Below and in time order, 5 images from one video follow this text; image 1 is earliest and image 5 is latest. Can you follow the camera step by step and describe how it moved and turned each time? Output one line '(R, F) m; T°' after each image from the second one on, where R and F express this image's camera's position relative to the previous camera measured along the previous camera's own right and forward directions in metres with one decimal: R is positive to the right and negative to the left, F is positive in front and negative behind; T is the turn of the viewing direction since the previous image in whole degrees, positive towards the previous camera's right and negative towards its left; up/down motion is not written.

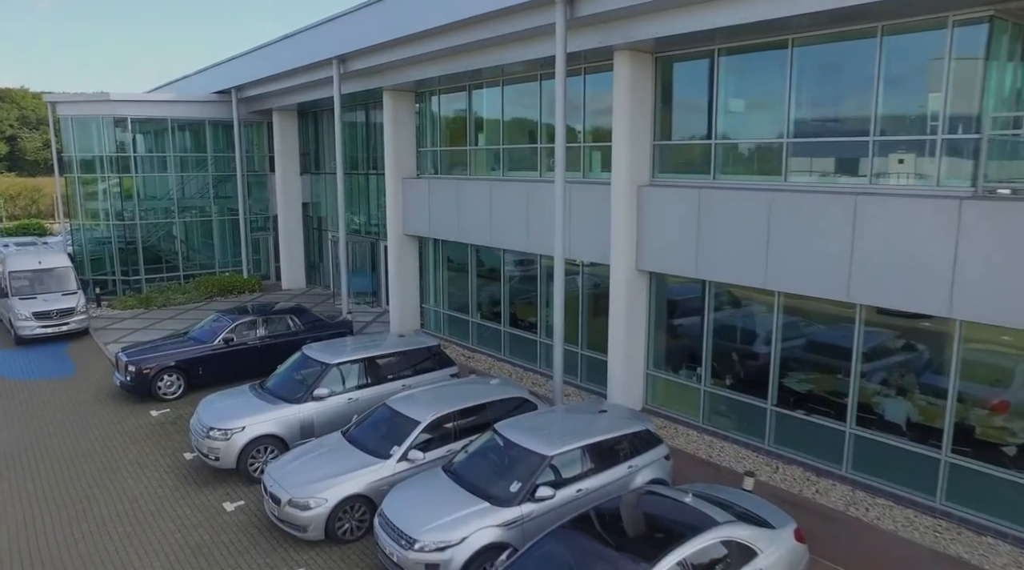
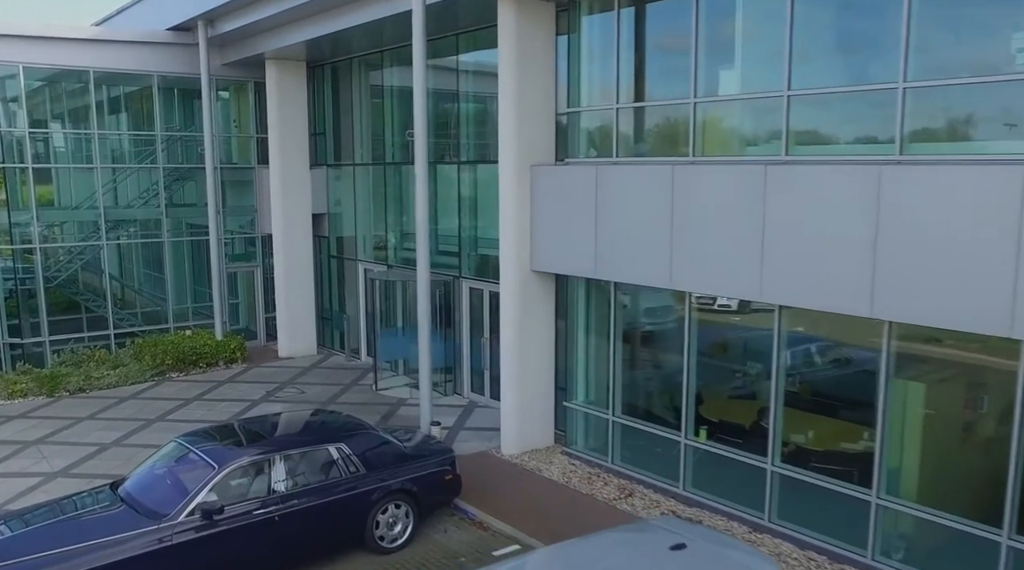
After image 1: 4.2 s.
(-3.6, +9.5) m; +4°
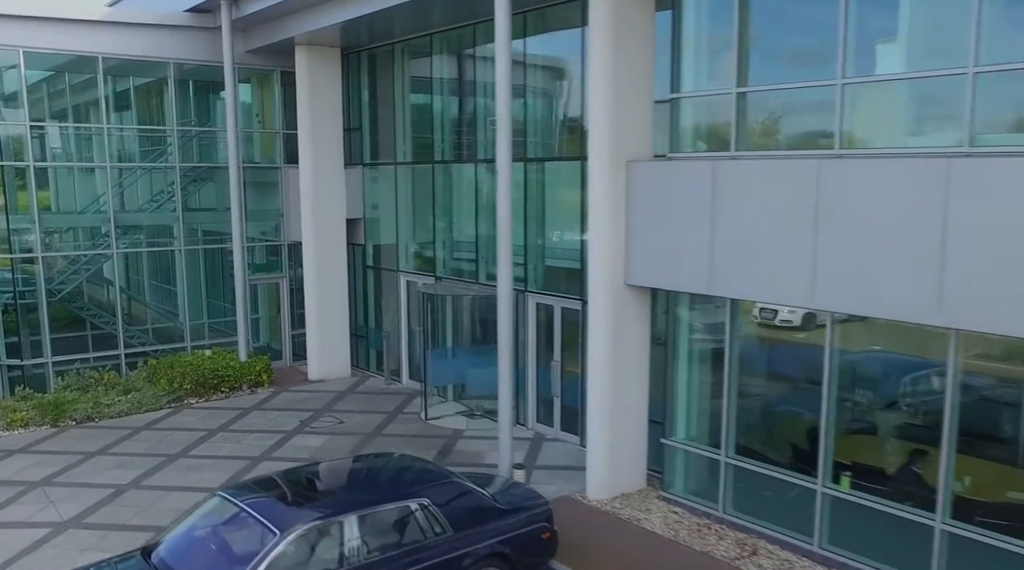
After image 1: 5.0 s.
(-1.1, +1.6) m; +1°
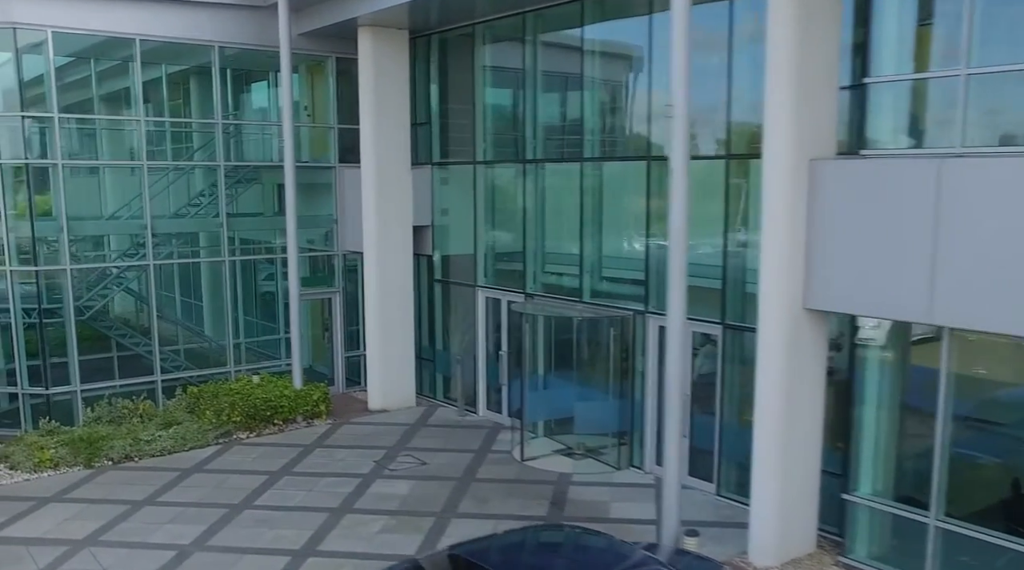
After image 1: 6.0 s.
(-1.7, +1.7) m; +1°
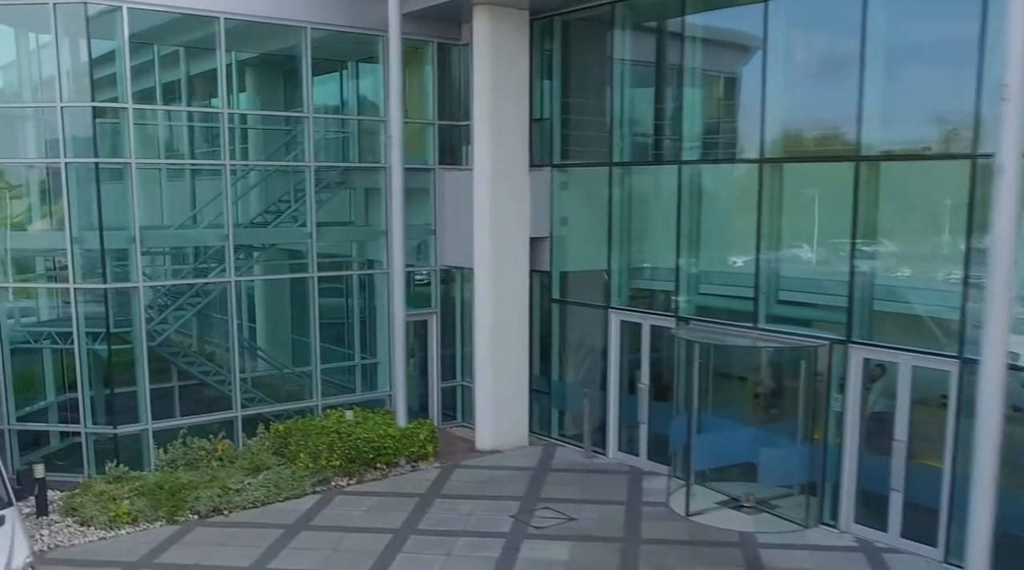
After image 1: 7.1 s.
(-2.0, +1.7) m; +1°
